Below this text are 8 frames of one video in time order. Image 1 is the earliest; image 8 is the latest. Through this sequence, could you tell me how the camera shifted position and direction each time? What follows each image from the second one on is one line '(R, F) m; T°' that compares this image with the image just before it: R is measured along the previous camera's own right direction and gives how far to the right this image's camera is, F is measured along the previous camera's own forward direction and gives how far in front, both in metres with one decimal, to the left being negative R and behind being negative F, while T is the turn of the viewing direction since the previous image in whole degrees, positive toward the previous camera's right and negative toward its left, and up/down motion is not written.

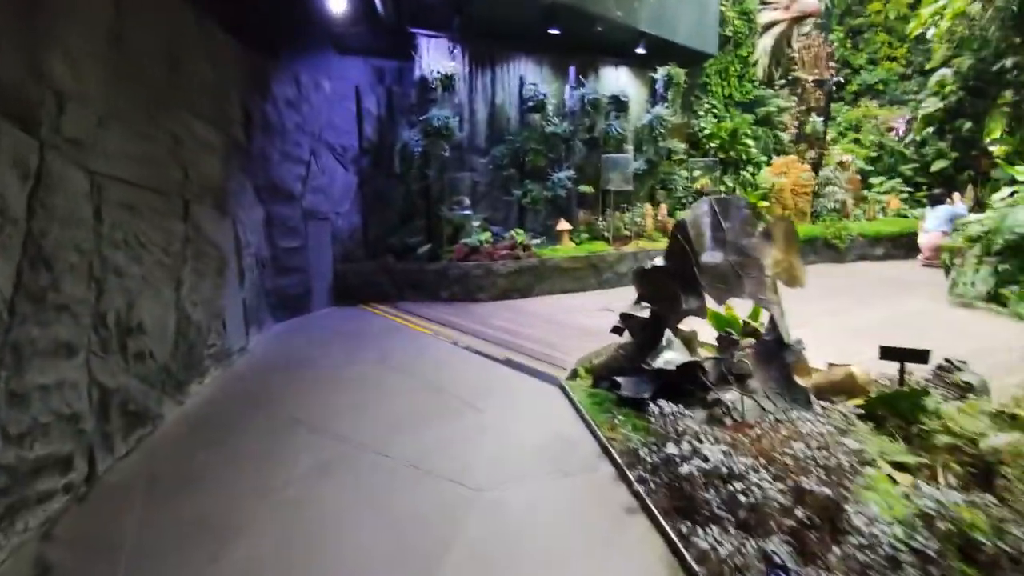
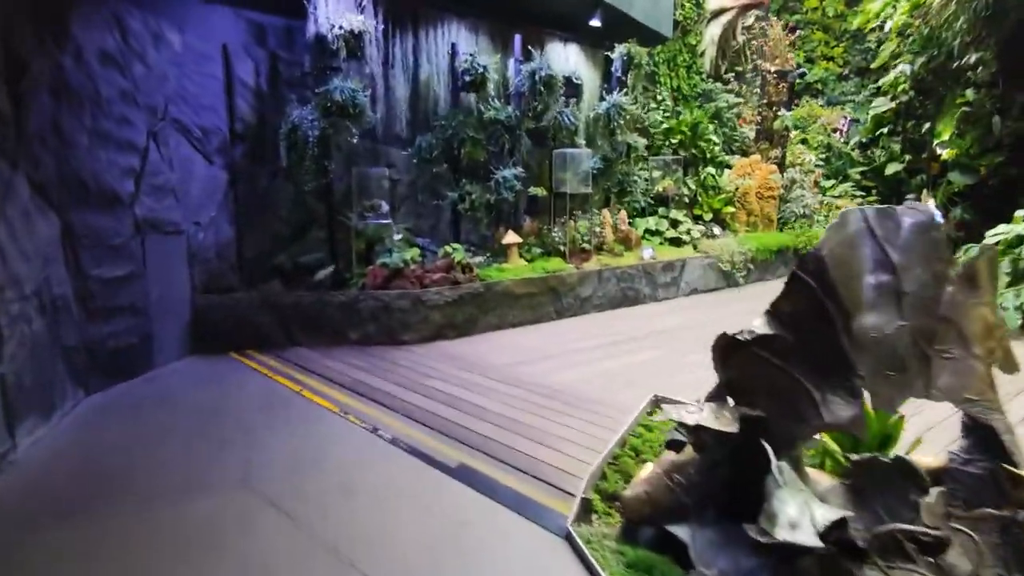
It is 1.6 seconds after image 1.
(-0.2, +1.6) m; +8°
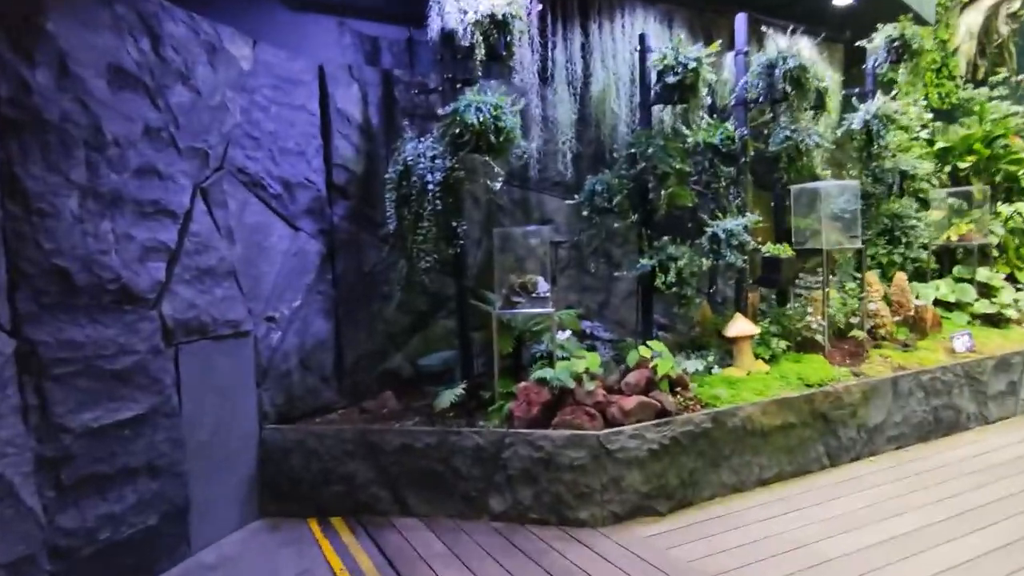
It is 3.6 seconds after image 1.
(-0.5, +1.9) m; -14°
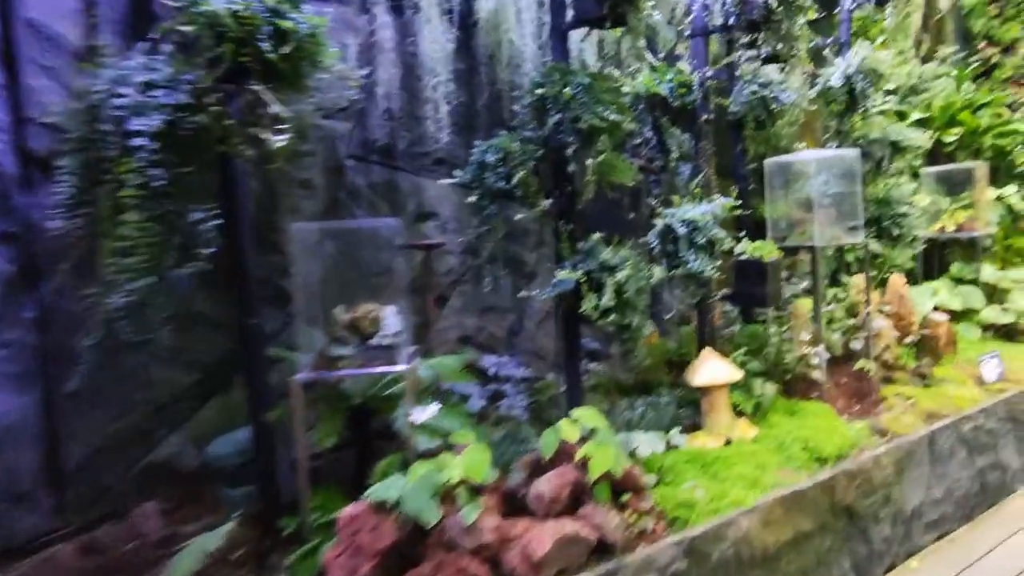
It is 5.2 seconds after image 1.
(+0.3, +1.3) m; +7°
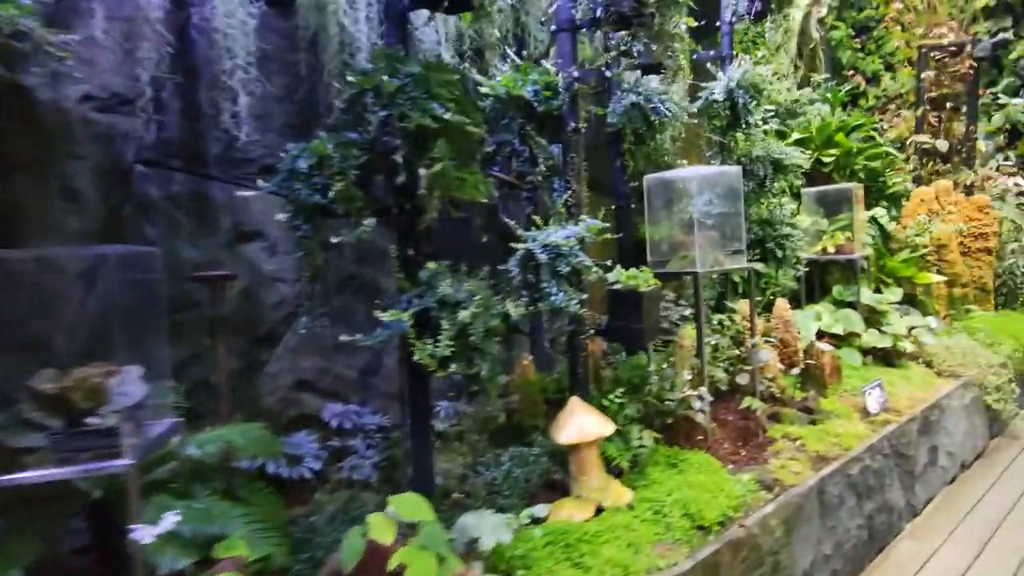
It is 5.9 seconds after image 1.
(+0.3, +0.4) m; +9°
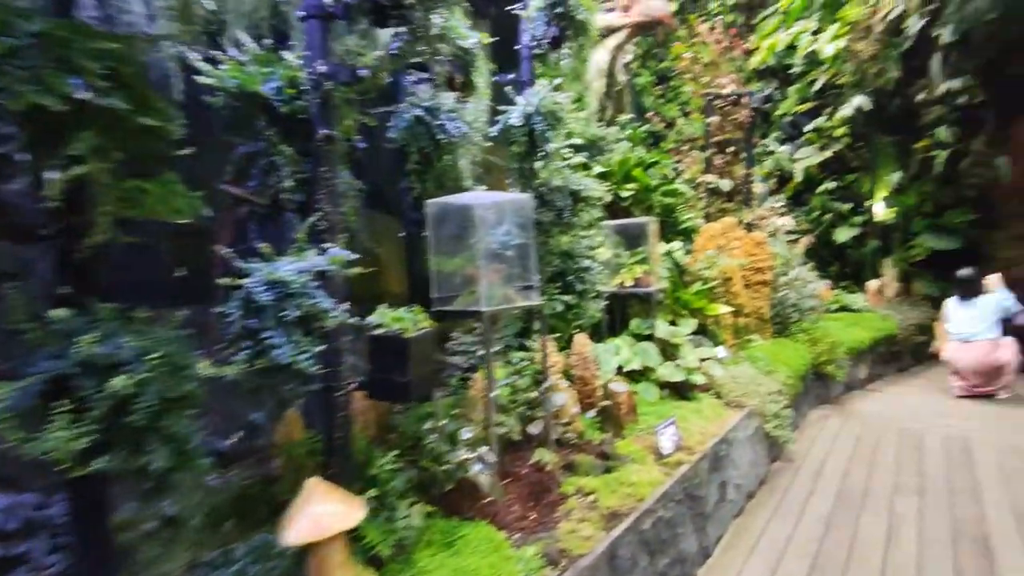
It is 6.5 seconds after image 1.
(+0.3, +0.3) m; +15°
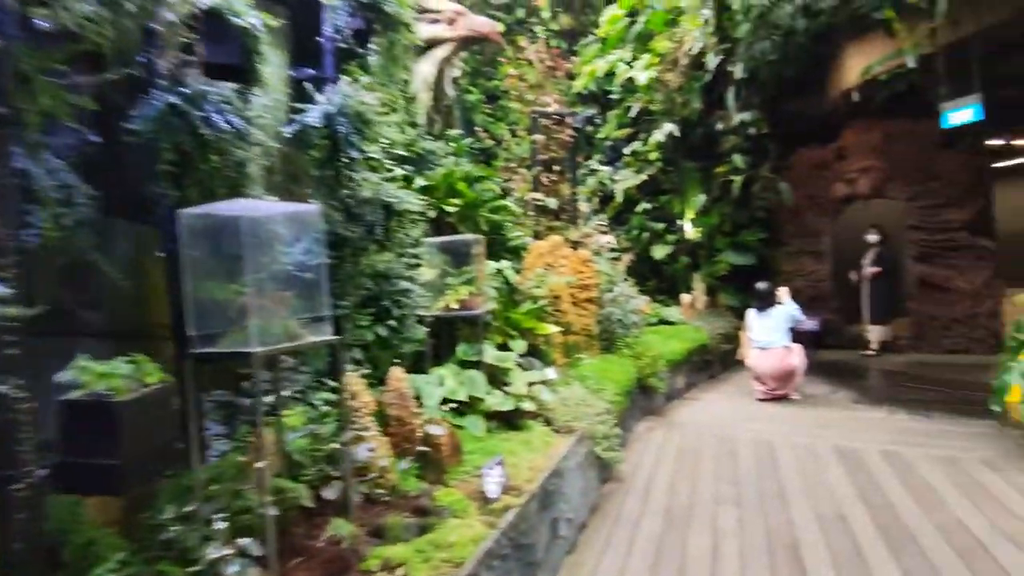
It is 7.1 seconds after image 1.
(+0.2, +0.3) m; +15°
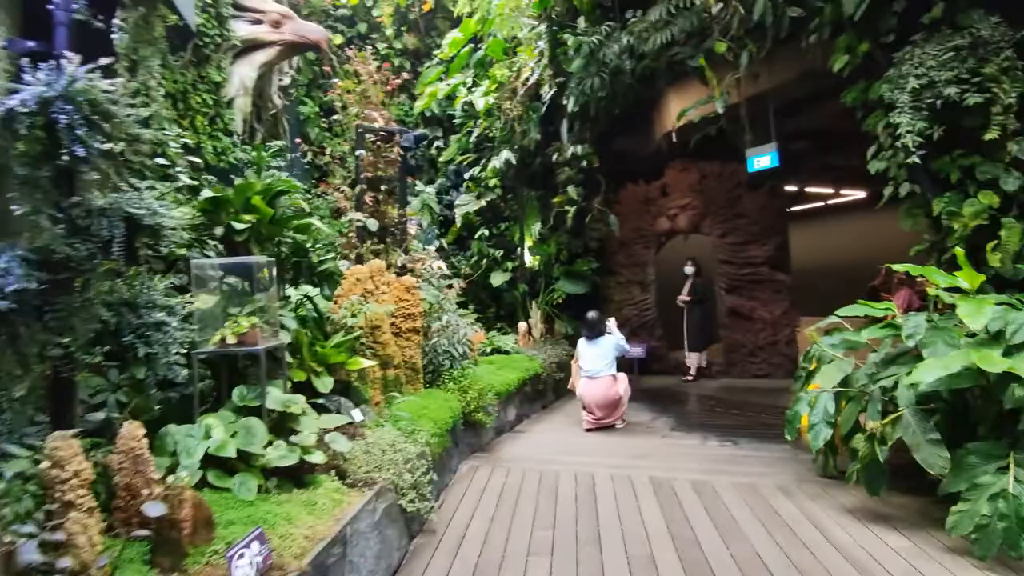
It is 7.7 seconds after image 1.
(+0.3, +0.3) m; +14°
